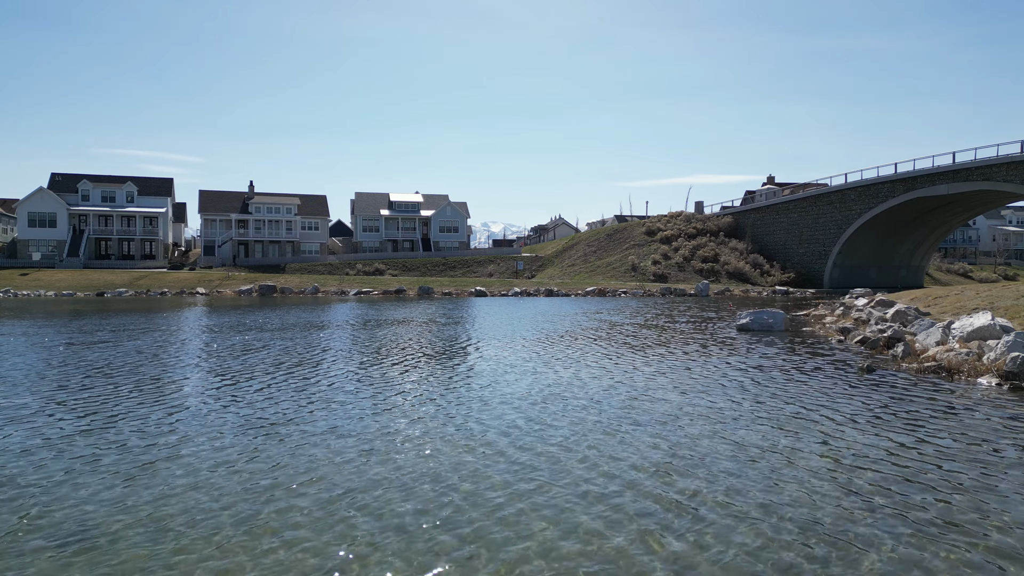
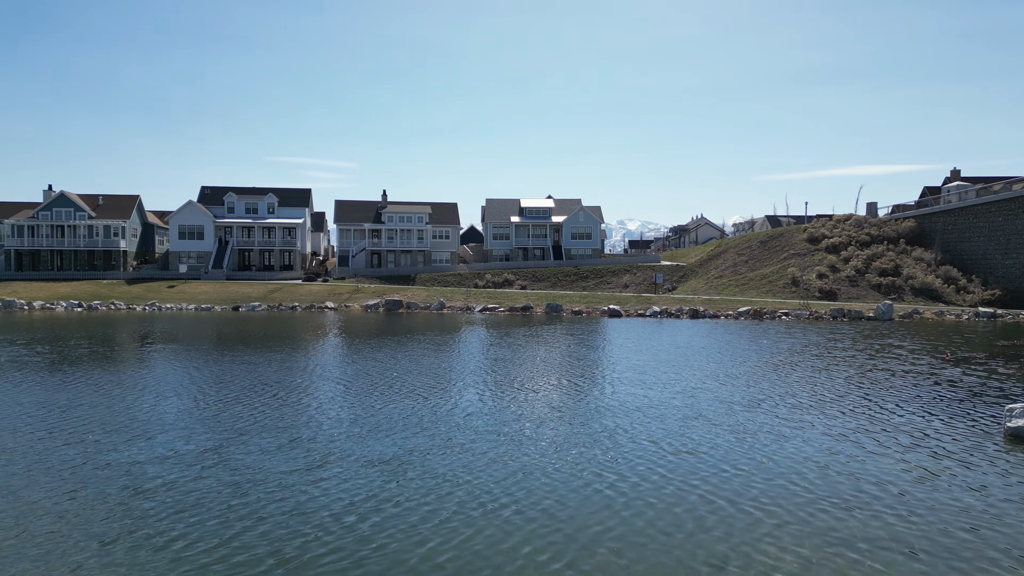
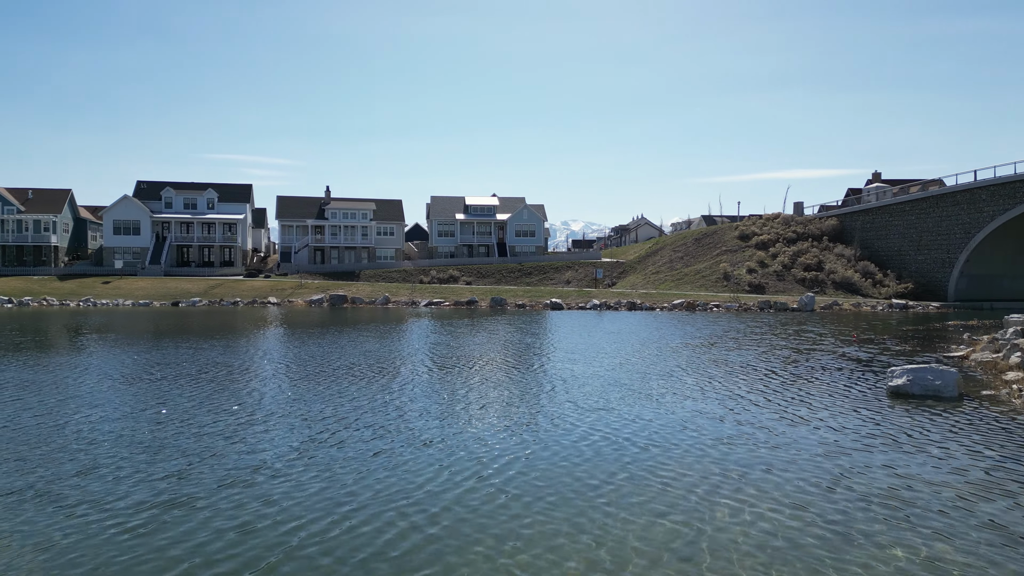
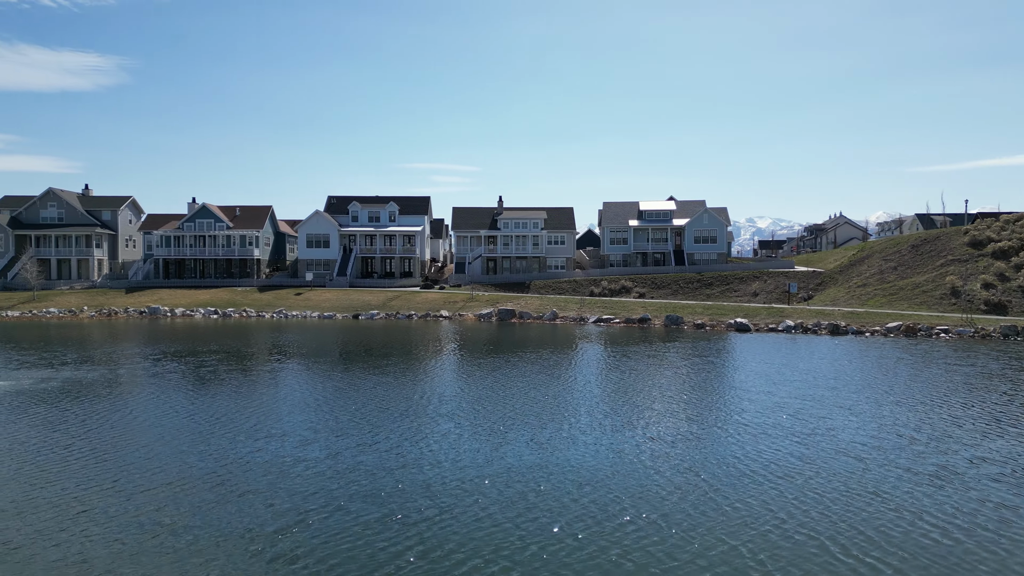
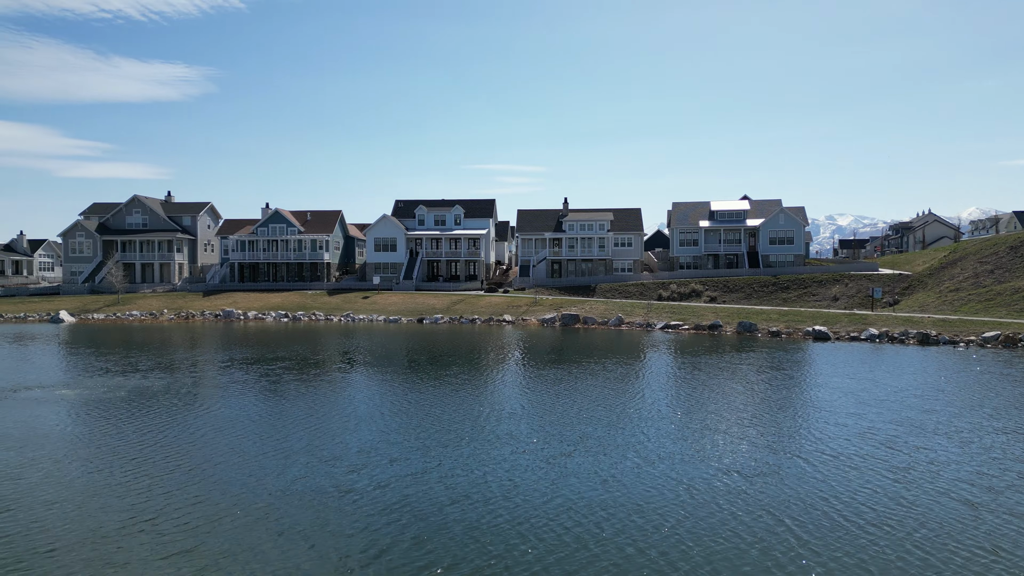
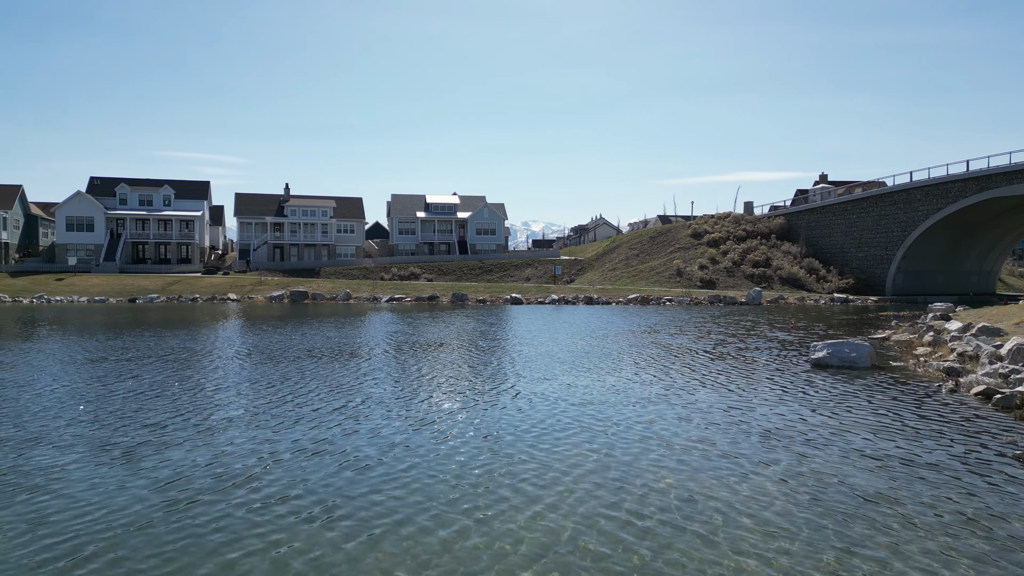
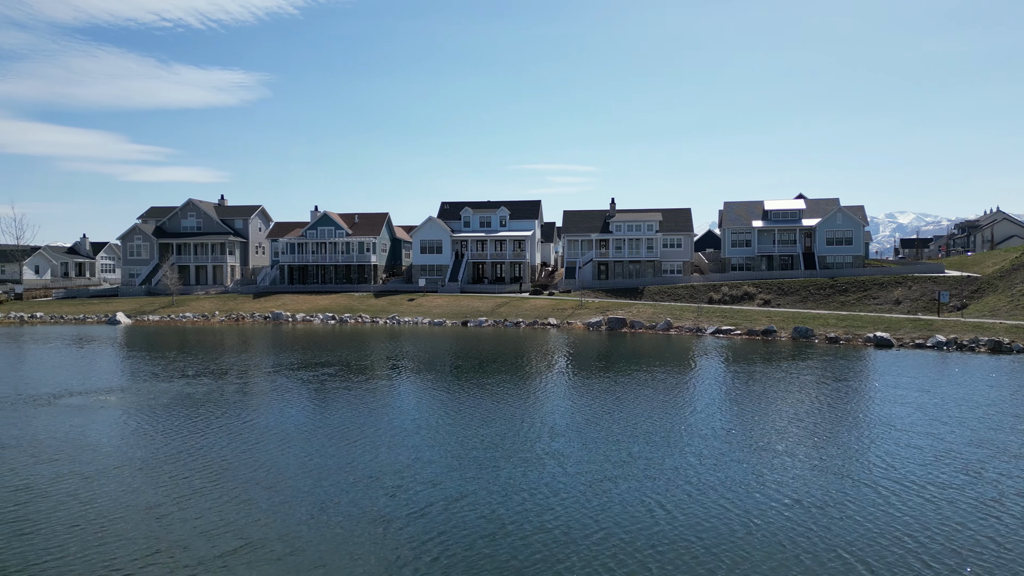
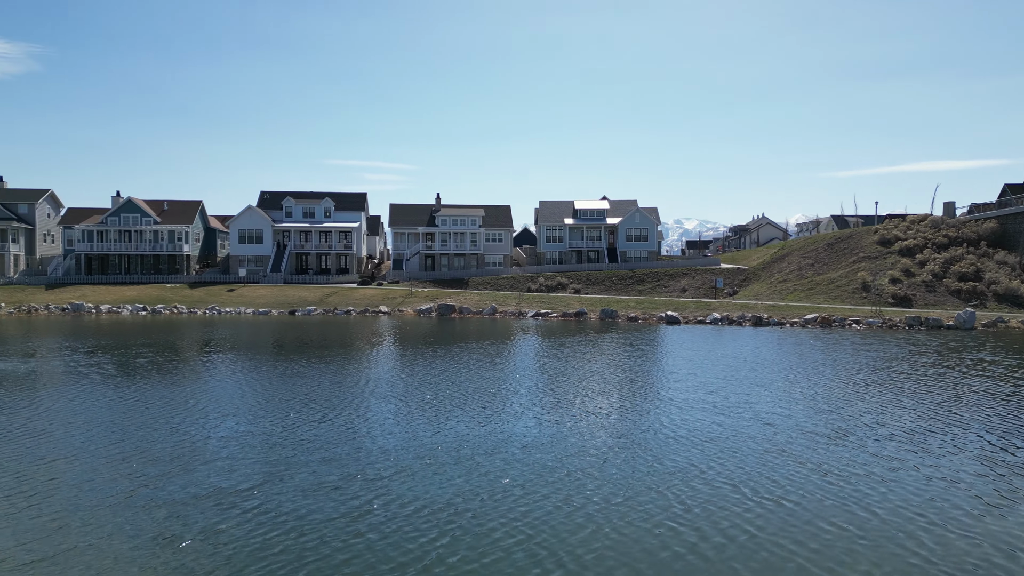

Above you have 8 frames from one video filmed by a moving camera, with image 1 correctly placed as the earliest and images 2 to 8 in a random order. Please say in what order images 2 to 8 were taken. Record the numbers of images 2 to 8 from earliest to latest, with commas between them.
6, 3, 2, 8, 4, 5, 7
